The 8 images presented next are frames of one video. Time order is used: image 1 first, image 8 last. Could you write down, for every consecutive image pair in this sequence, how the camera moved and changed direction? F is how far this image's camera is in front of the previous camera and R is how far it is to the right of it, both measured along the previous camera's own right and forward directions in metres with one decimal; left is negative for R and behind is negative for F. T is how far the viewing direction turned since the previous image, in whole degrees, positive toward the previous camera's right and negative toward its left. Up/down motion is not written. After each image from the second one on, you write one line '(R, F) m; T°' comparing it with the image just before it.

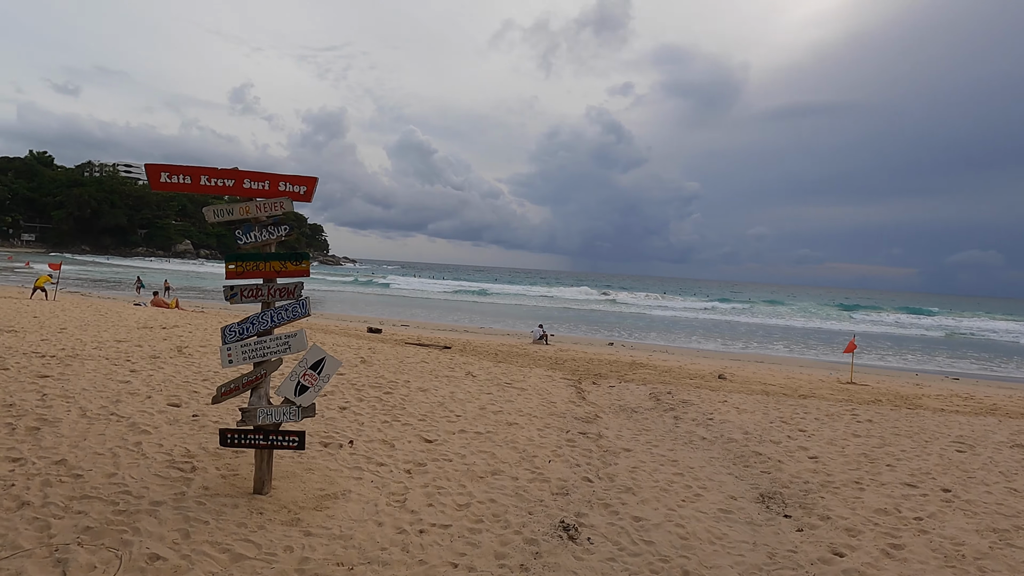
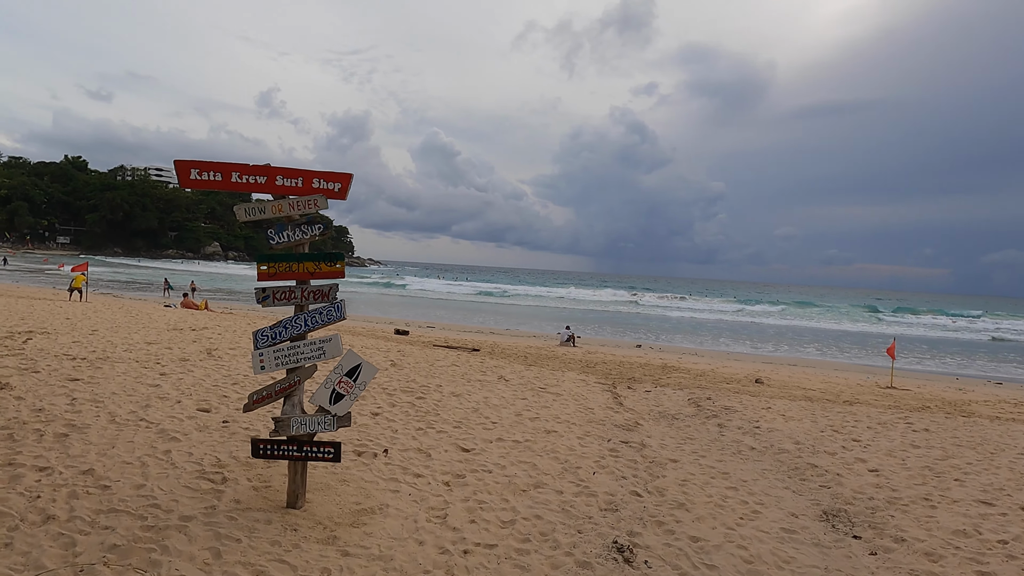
(-0.1, +0.3) m; -2°
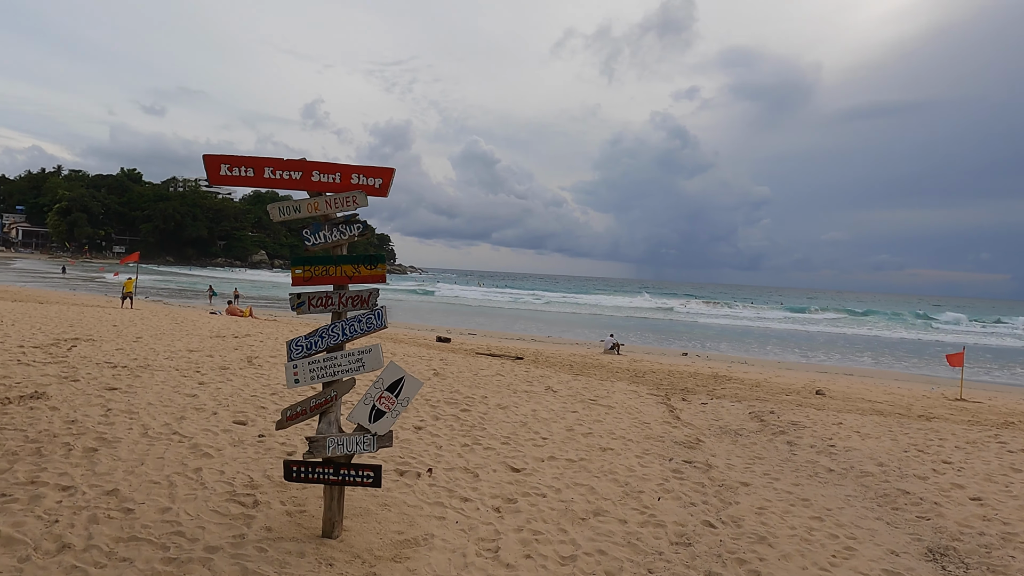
(-0.1, +0.4) m; -3°
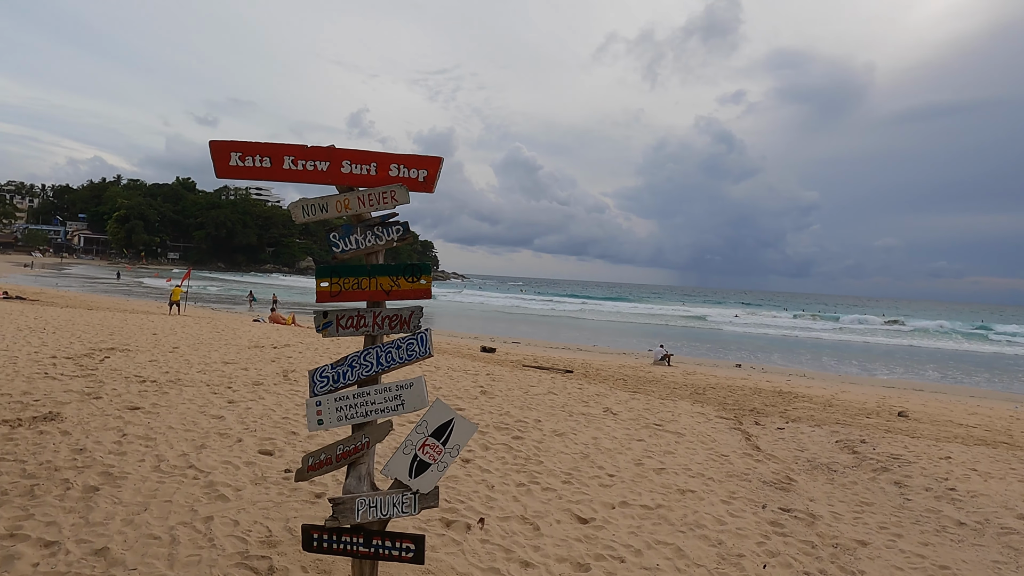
(-0.2, +0.8) m; -4°
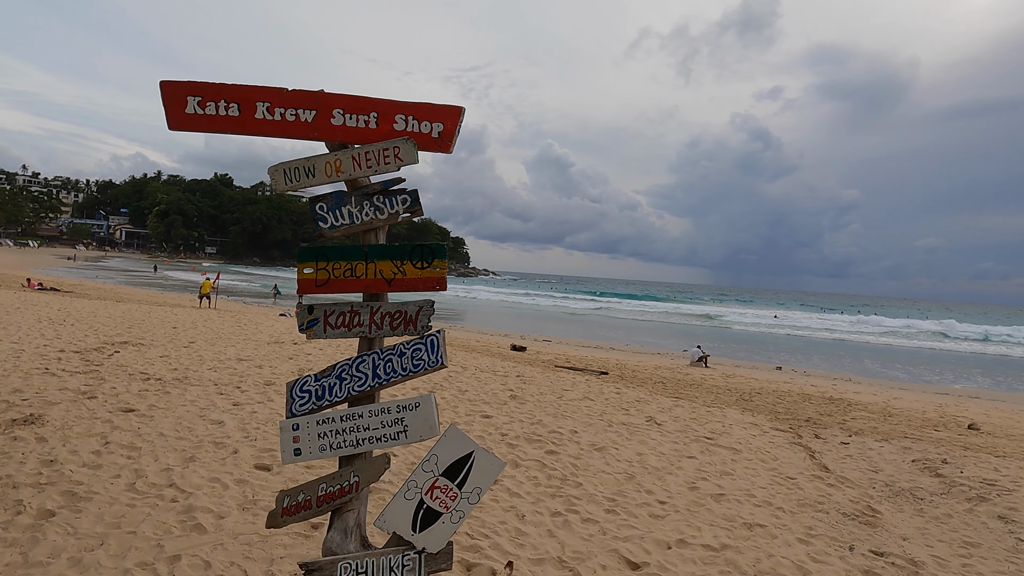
(0.0, +0.8) m; -3°
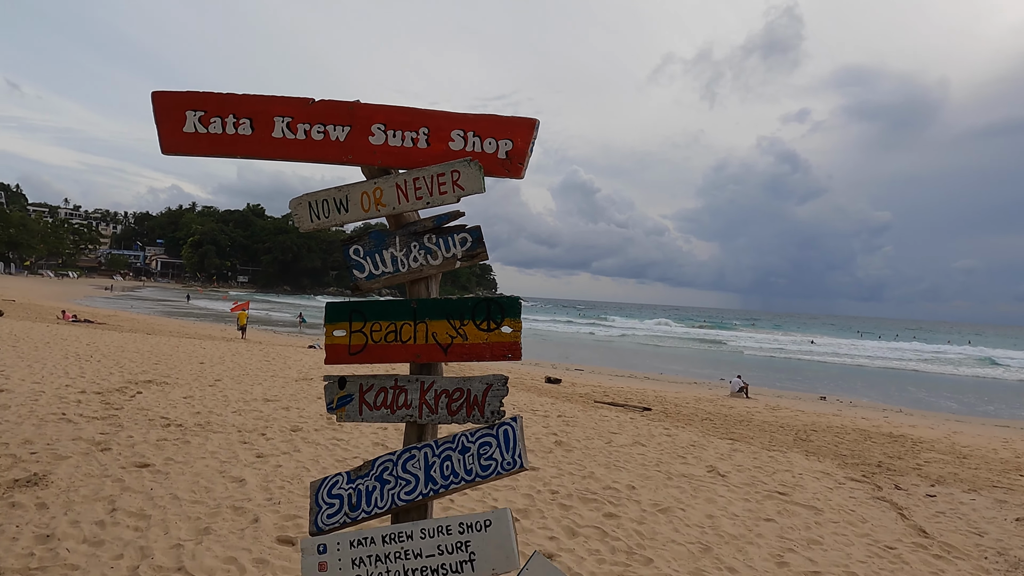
(-0.2, +0.6) m; -2°
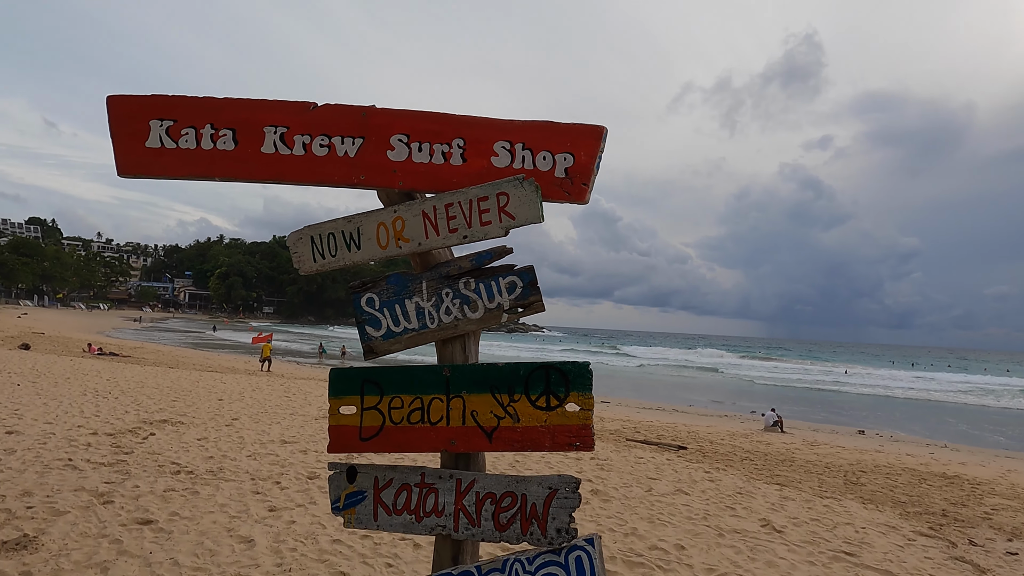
(-0.1, +0.5) m; -2°
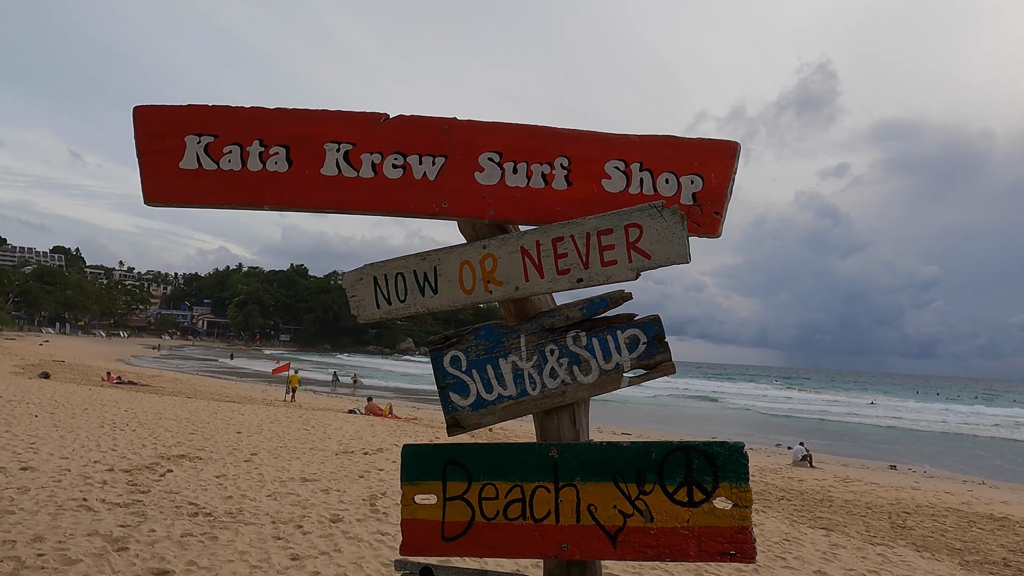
(-0.2, +0.3) m; -1°
